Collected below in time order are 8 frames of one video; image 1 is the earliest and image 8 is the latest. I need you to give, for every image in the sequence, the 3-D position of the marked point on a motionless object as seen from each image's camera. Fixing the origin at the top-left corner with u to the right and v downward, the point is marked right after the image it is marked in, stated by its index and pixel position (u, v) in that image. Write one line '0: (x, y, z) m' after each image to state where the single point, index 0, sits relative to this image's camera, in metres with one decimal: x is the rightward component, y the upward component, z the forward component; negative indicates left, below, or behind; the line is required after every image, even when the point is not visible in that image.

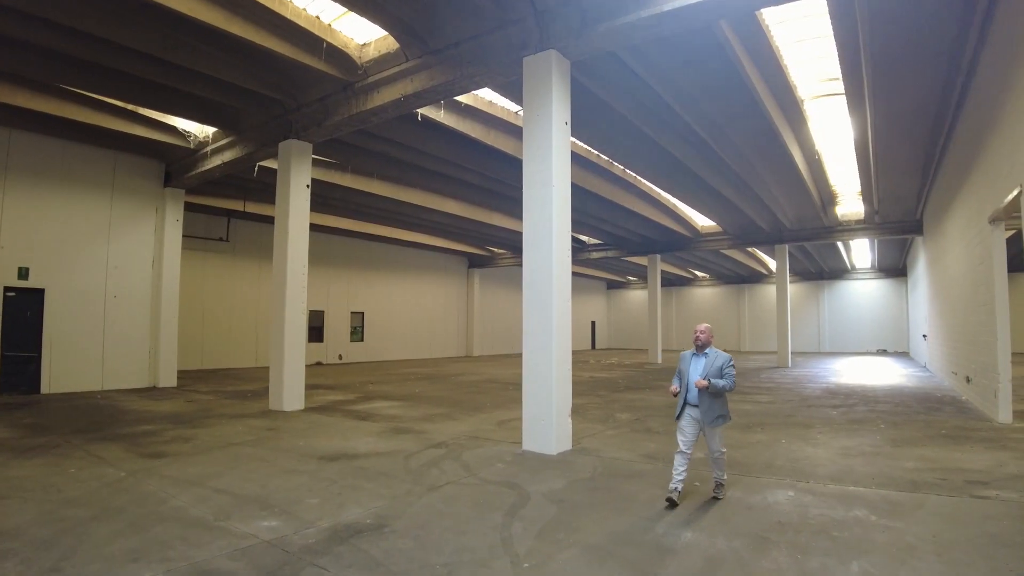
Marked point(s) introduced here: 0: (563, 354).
0: (+0.4, -0.5, +5.4) m
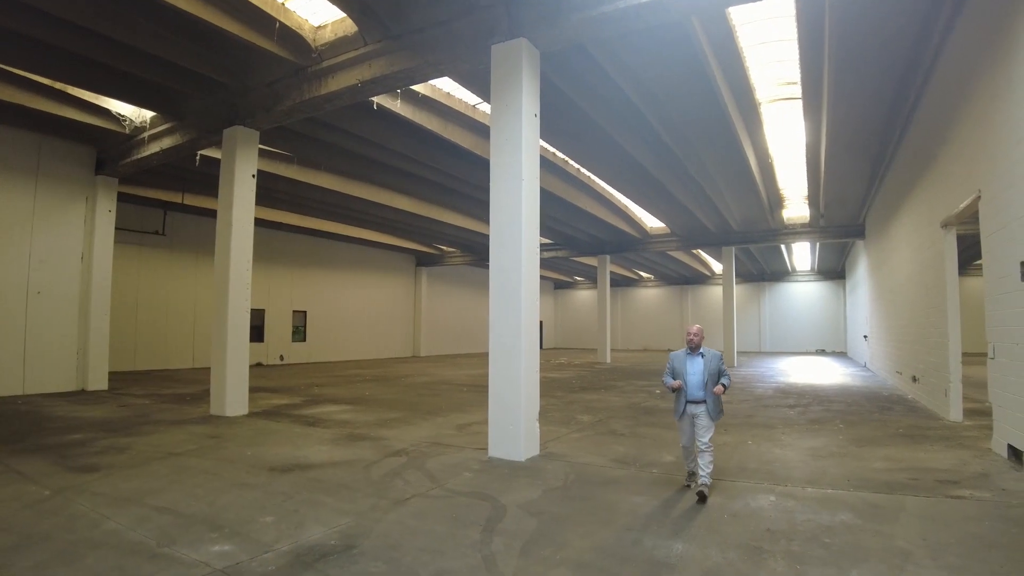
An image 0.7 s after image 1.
0: (+0.1, -0.5, +5.2) m
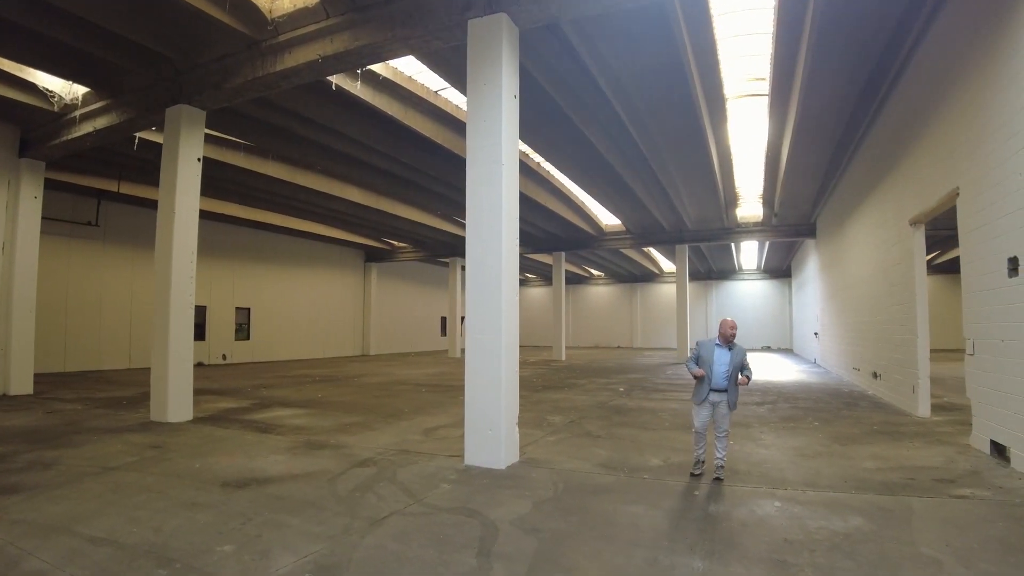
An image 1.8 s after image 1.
0: (0.0, -0.5, +4.8) m
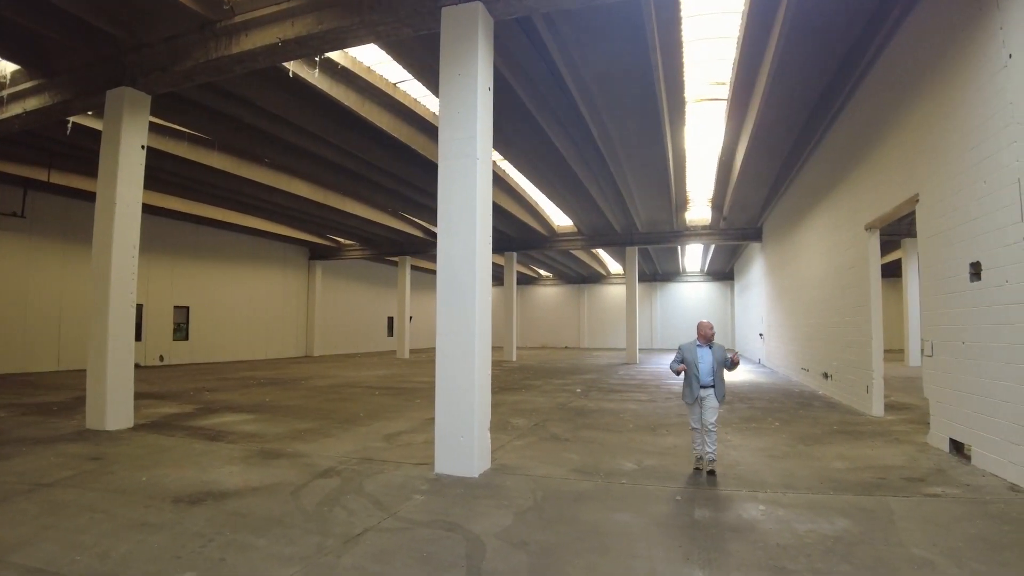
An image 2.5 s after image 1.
0: (-0.2, -0.5, +4.6) m
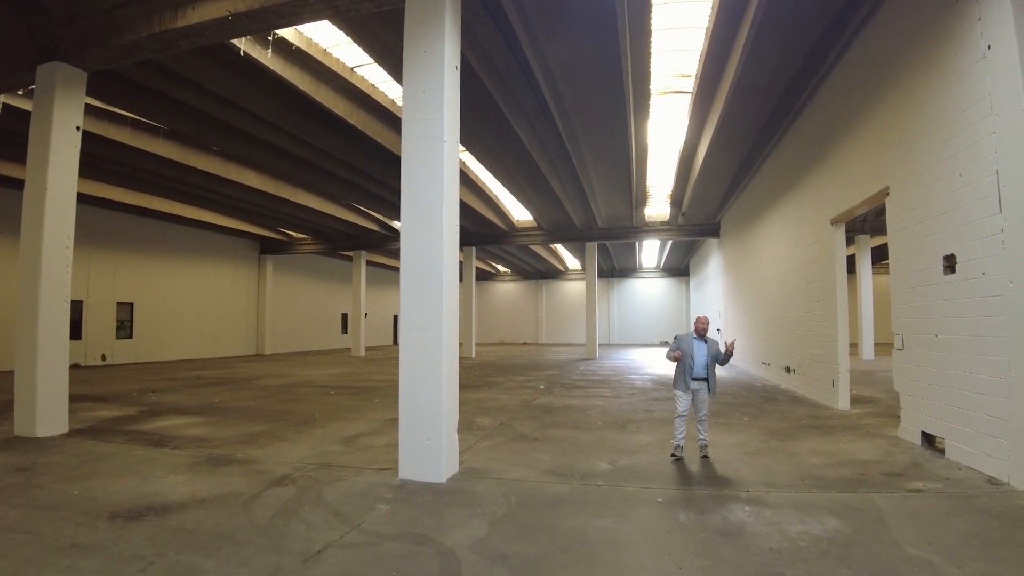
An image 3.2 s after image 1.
0: (-0.4, -0.4, +4.4) m
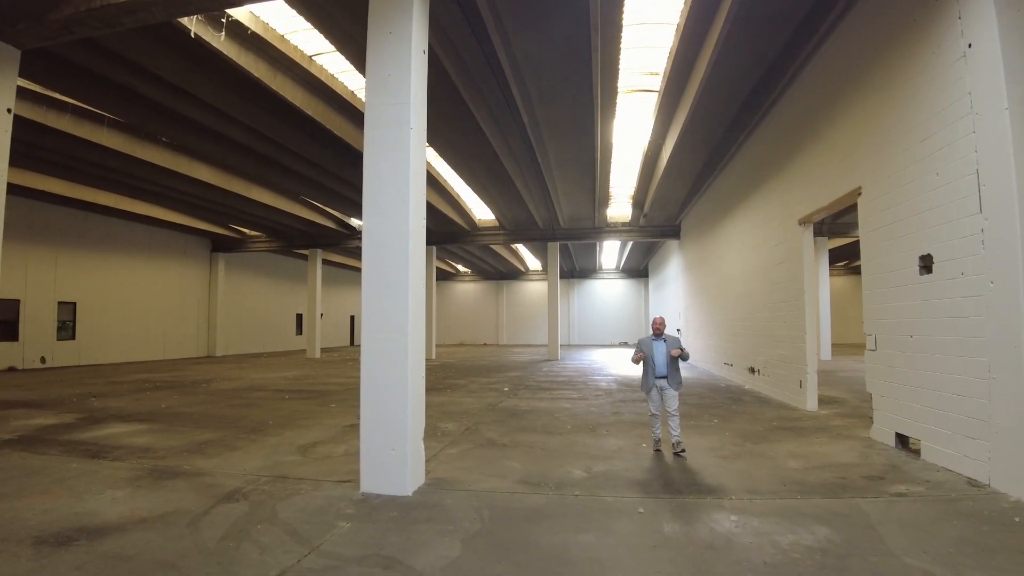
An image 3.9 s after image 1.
0: (-0.6, -0.4, +4.1) m
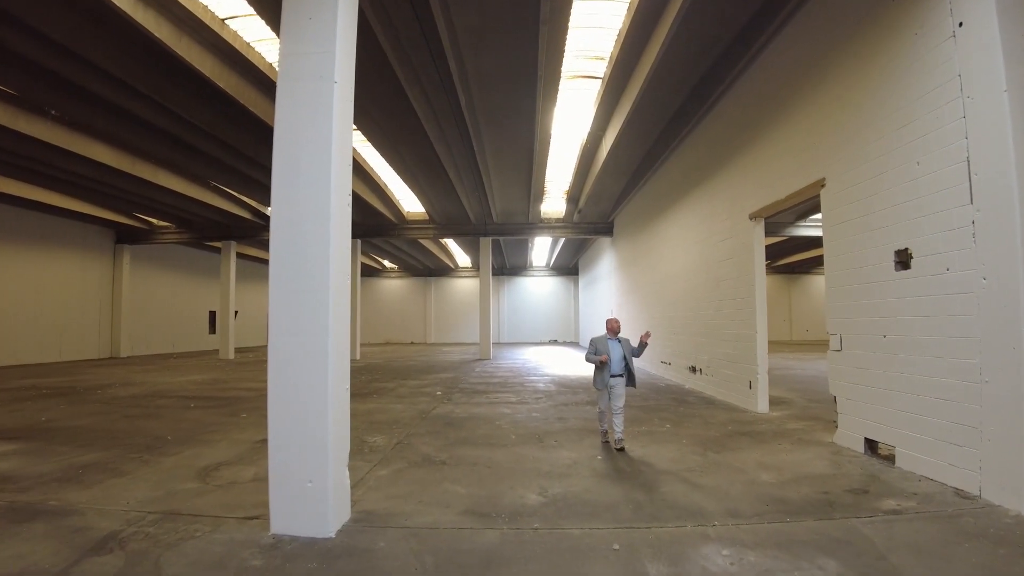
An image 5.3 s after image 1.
0: (-0.8, -0.4, +3.3) m
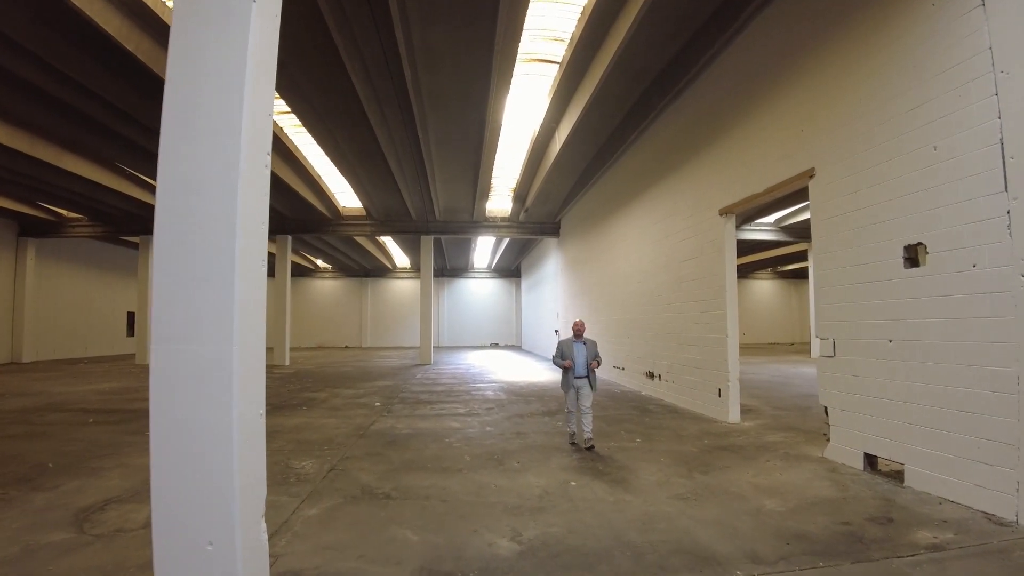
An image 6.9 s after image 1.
0: (-0.9, -0.4, +2.5) m
